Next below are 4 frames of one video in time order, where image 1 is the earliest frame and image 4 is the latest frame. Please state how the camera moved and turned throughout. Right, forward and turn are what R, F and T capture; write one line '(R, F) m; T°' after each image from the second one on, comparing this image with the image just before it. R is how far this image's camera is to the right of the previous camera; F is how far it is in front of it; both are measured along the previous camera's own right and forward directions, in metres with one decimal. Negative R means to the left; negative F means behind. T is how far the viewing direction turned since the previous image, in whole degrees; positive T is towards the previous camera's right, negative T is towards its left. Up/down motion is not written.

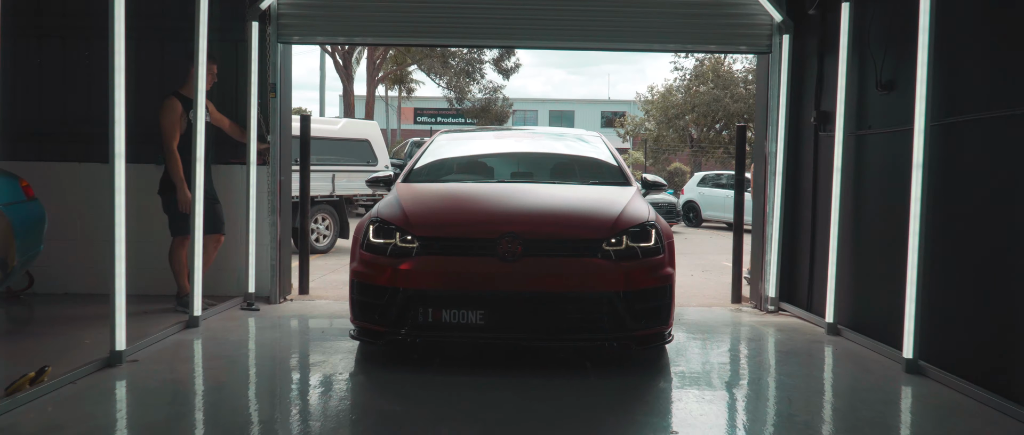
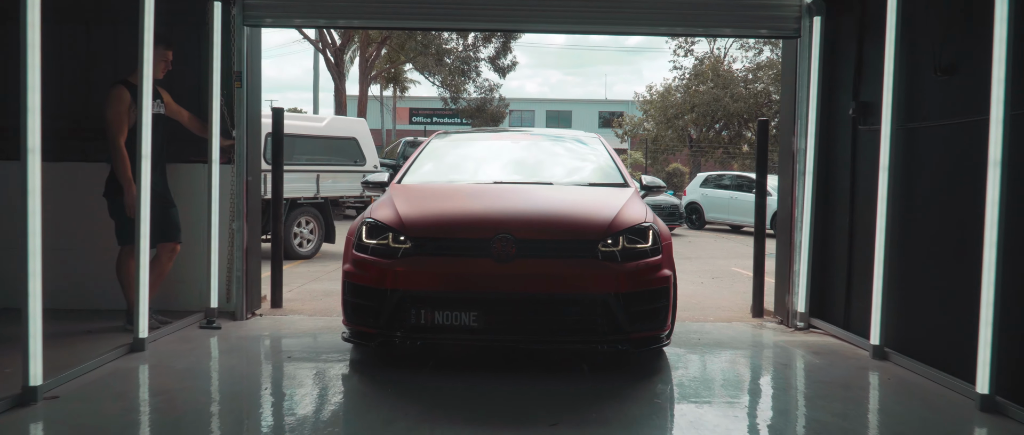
(0.0, +0.7) m; 0°
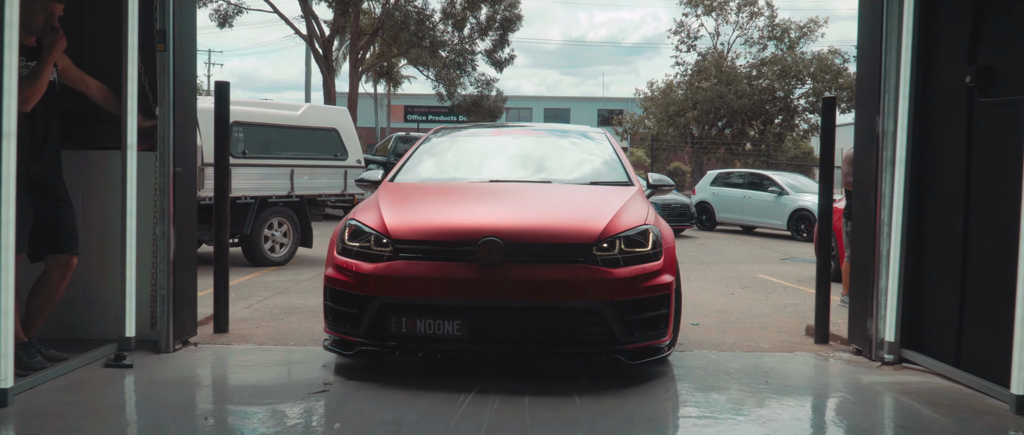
(0.0, +1.2) m; 0°
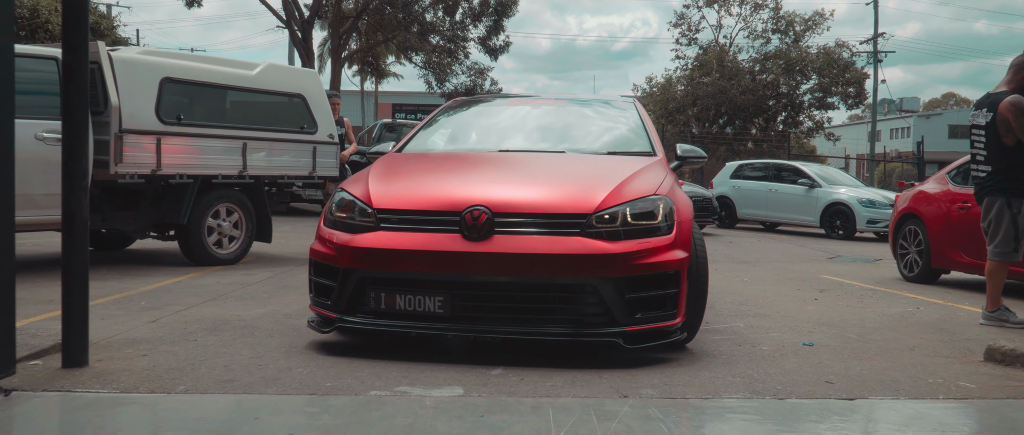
(-0.2, +1.9) m; +1°
